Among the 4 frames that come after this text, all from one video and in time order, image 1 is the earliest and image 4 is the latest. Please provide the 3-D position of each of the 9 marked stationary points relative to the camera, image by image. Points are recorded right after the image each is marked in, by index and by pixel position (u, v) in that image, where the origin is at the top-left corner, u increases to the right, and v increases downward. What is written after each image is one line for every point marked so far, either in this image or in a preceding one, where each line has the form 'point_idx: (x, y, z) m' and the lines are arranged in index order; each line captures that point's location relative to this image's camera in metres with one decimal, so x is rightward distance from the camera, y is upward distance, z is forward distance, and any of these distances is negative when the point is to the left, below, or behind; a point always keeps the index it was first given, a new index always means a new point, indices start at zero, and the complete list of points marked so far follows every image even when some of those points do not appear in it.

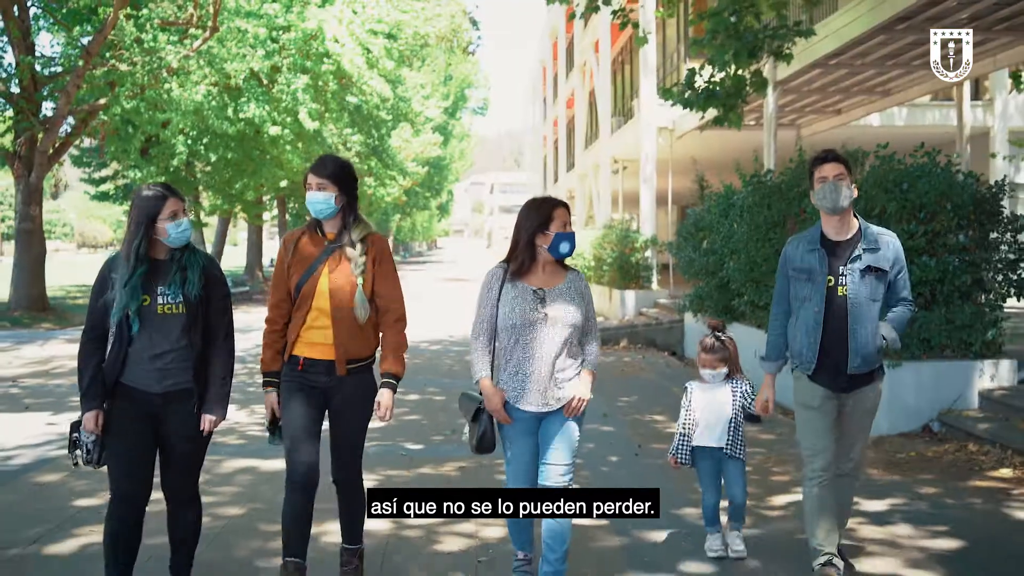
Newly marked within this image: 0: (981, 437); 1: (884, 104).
0: (+3.5, -1.1, +7.7) m
1: (+6.9, +3.4, +19.2) m
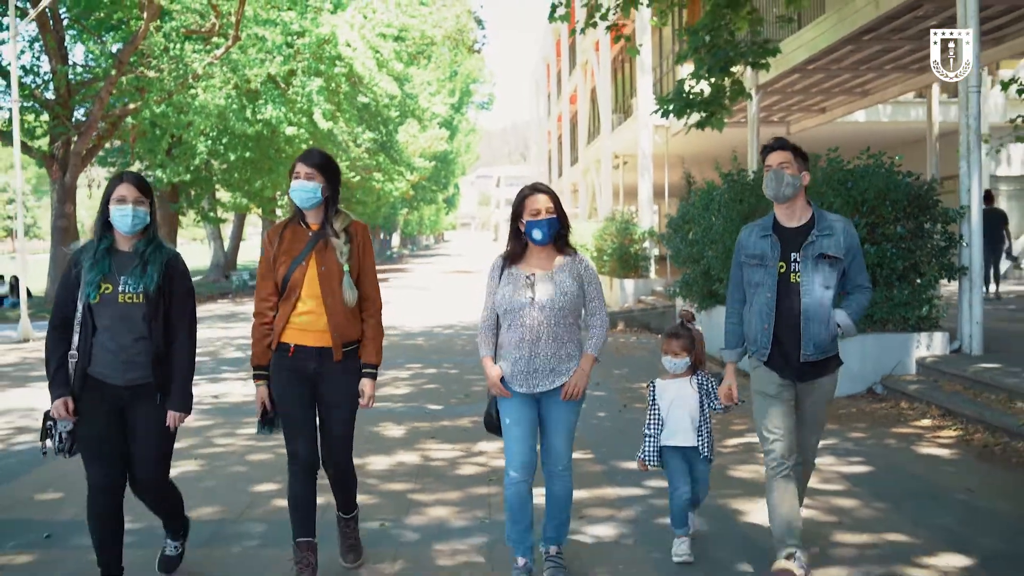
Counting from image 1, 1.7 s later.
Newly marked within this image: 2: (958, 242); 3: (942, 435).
0: (+3.5, -1.0, +9.1) m
1: (+7.0, +3.7, +20.6) m
2: (+4.3, +0.4, +10.0) m
3: (+3.3, -1.1, +7.9) m
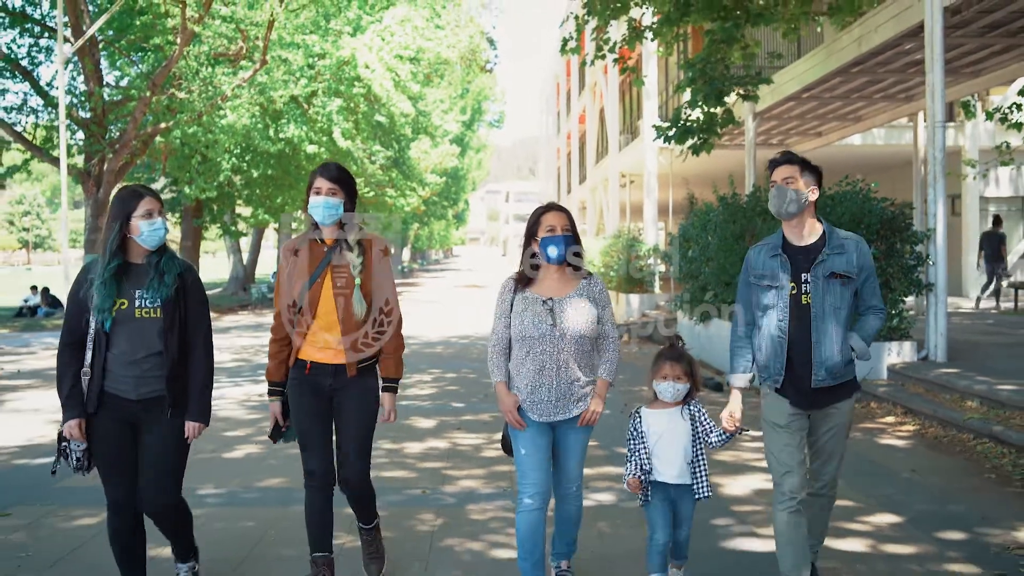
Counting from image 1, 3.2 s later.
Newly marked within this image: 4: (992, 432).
0: (+3.7, -1.1, +10.3) m
1: (+7.3, +3.4, +21.8) m
2: (+4.5, +0.3, +11.1) m
3: (+3.4, -1.2, +9.0) m
4: (+3.7, -1.1, +8.0) m
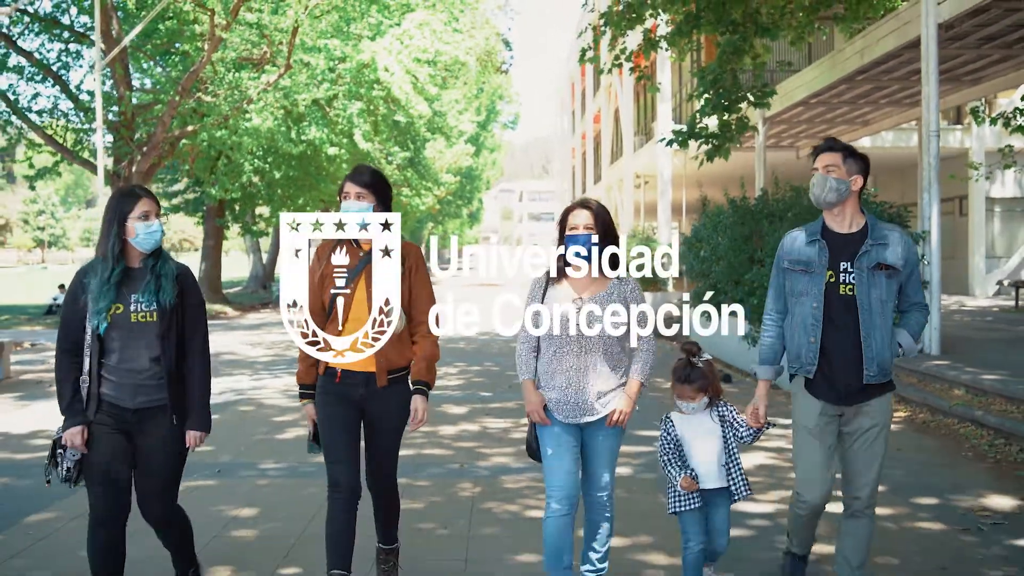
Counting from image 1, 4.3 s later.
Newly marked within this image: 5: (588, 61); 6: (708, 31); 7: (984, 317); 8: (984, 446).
0: (+3.9, -1.1, +11.1) m
1: (+7.6, +3.4, +22.5) m
2: (+4.7, +0.3, +11.9) m
3: (+3.6, -1.2, +9.8) m
4: (+3.9, -1.1, +8.8) m
5: (+1.3, +3.8, +17.2) m
6: (+2.7, +3.5, +14.1) m
7: (+8.3, -0.5, +18.2) m
8: (+3.7, -1.2, +8.1) m
